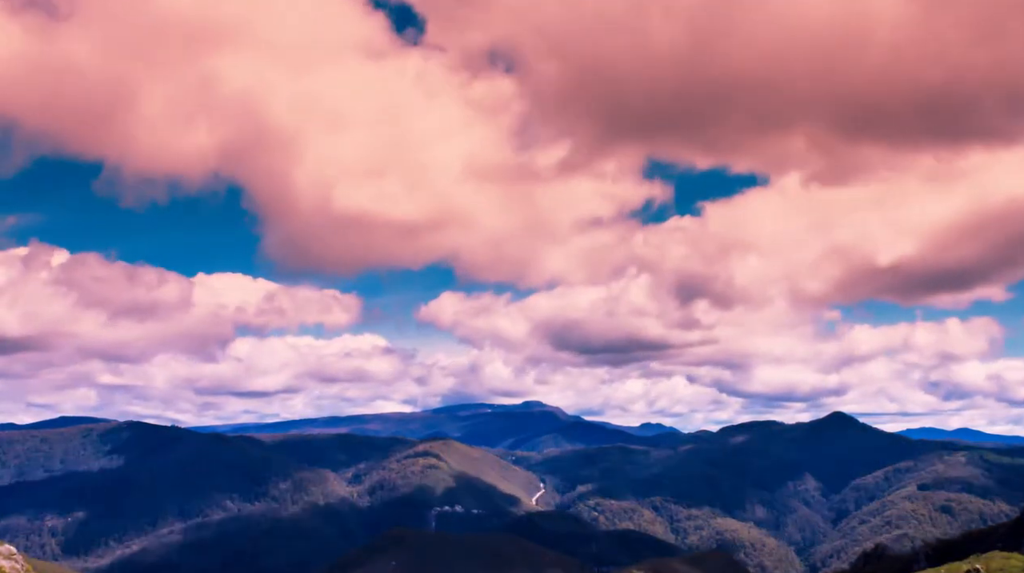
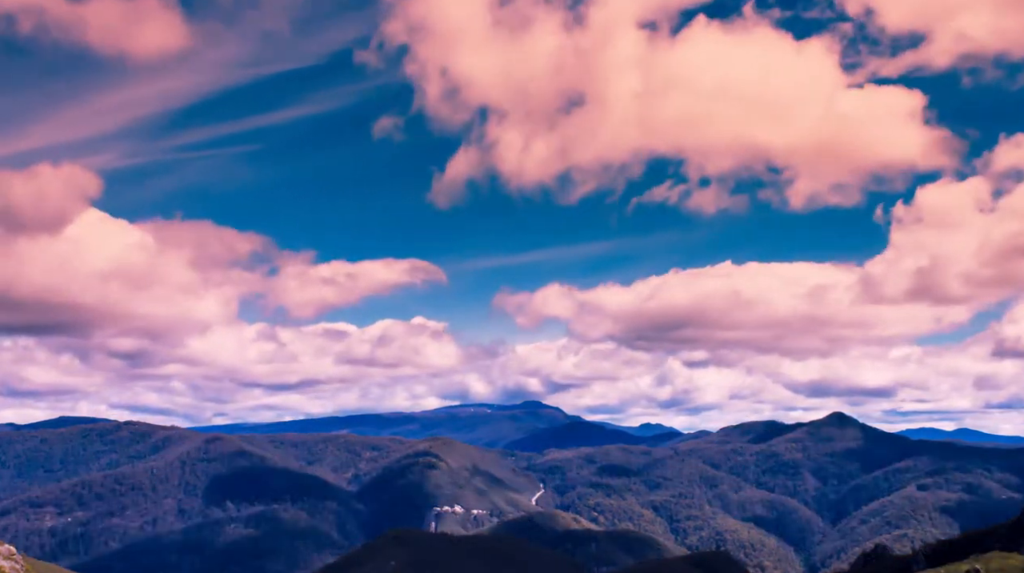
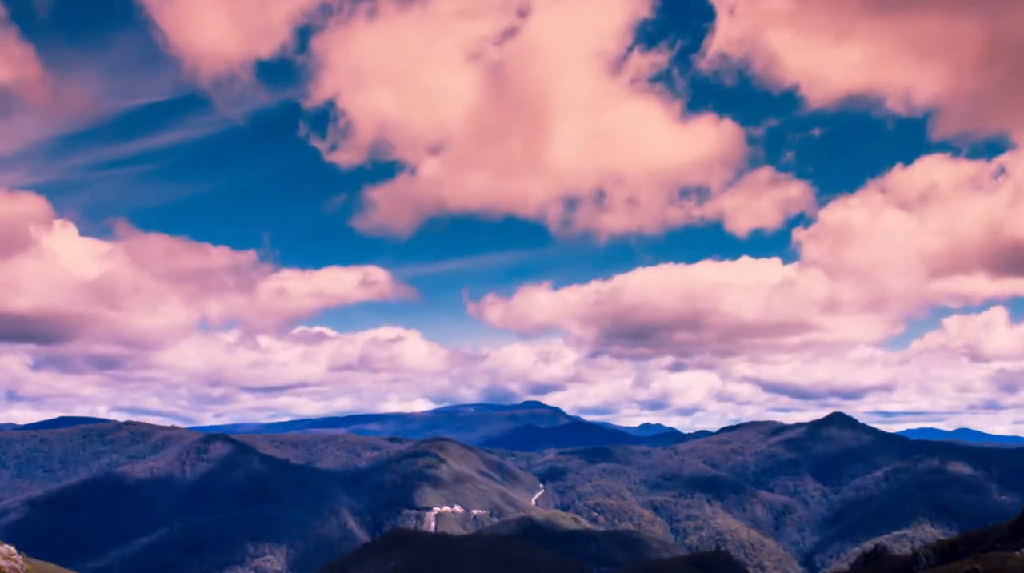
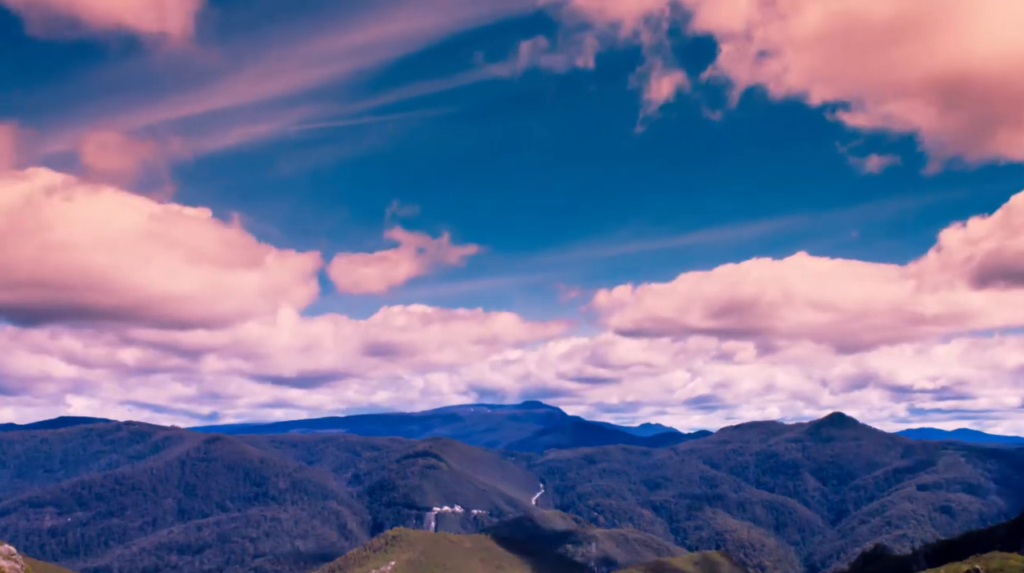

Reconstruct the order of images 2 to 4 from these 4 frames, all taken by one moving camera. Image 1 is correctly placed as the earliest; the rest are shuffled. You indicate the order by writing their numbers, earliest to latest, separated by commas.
3, 2, 4
